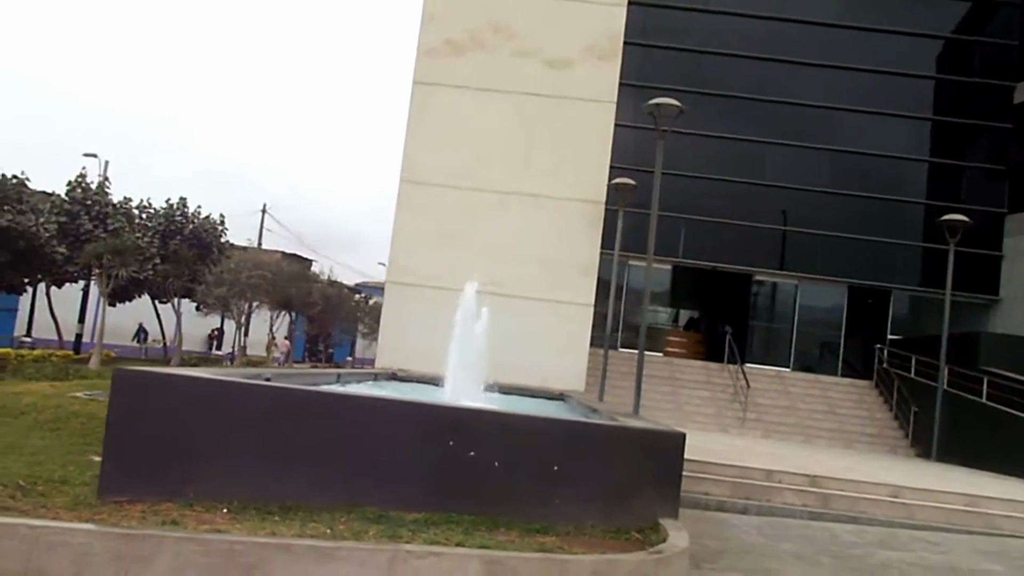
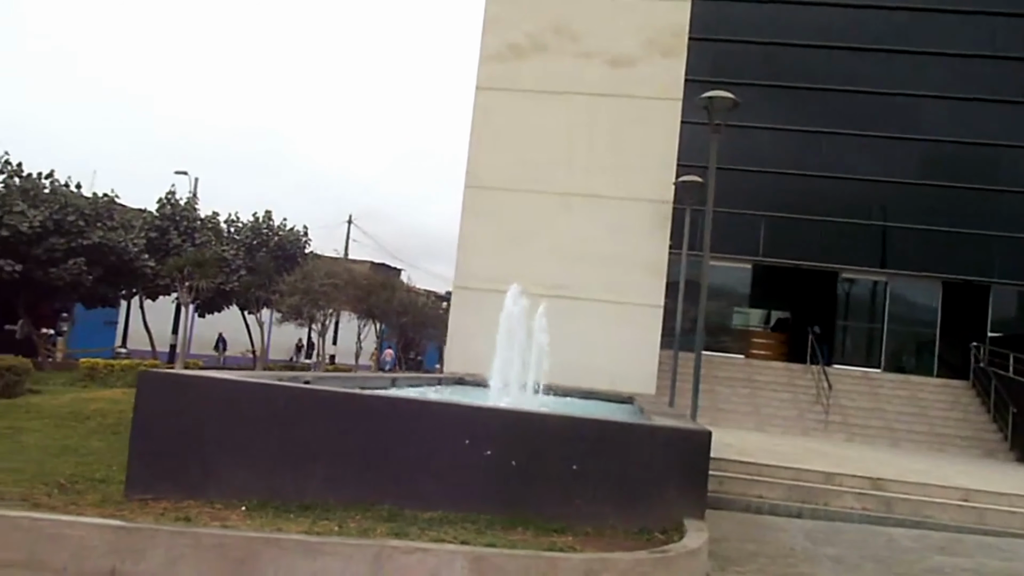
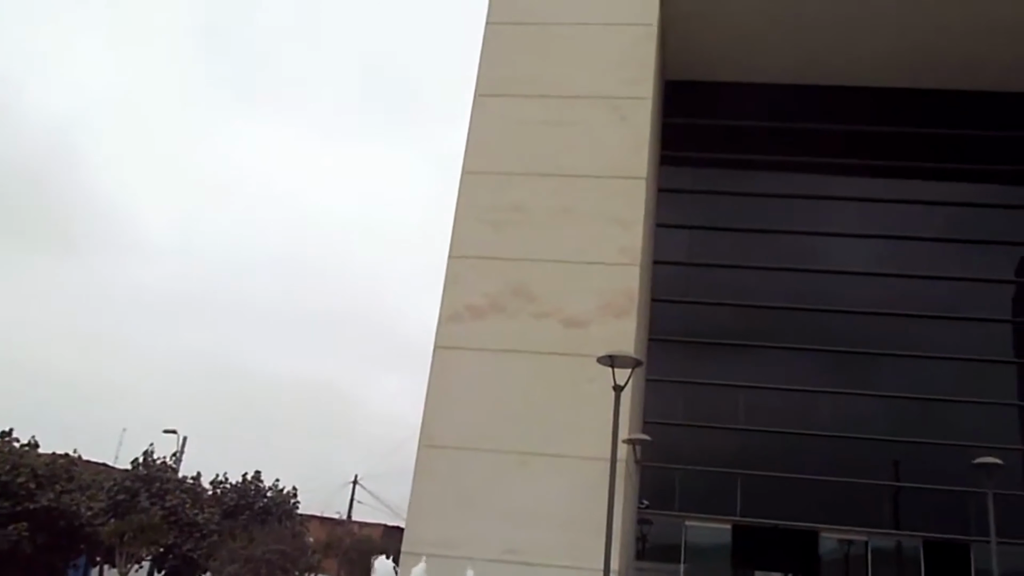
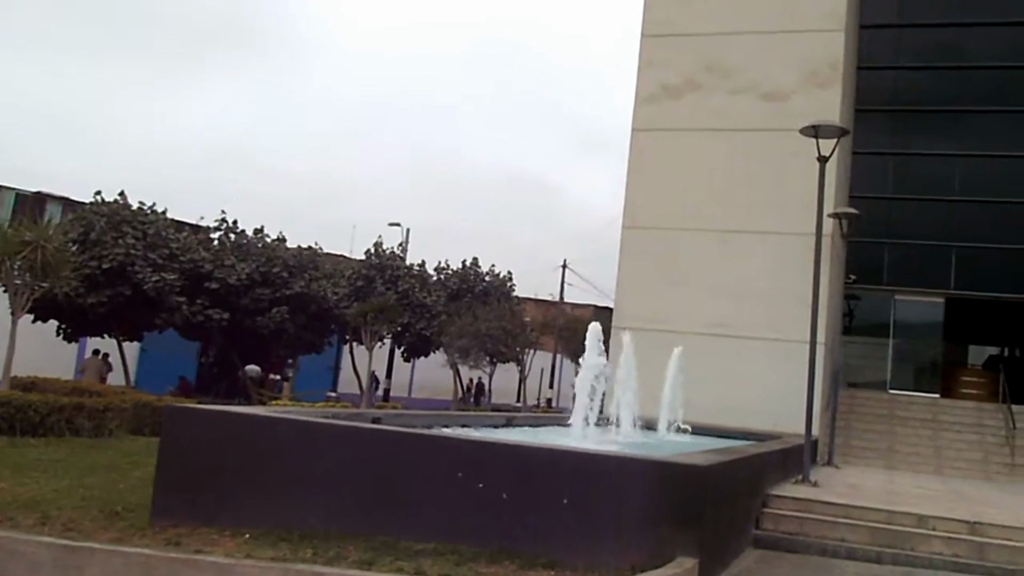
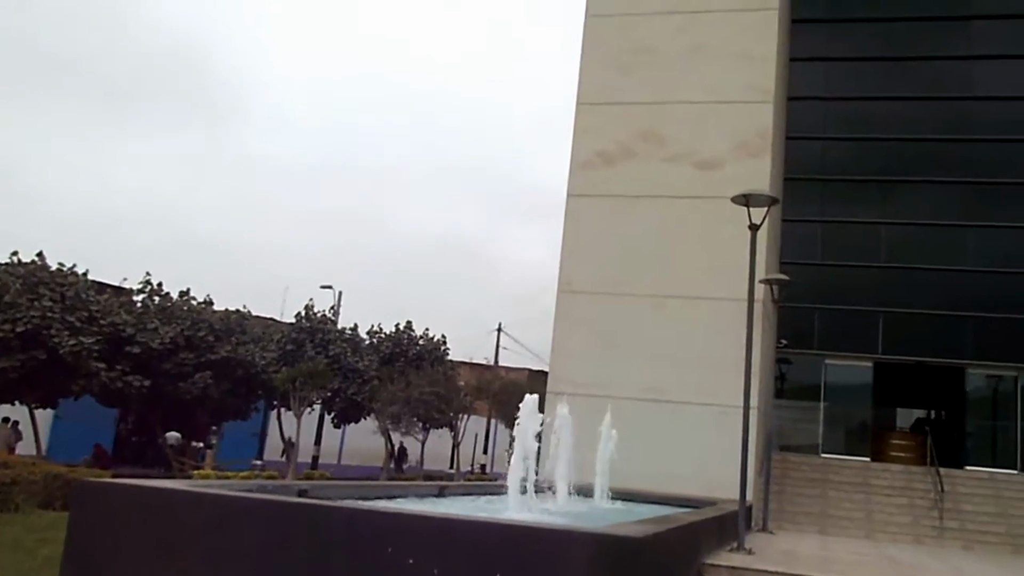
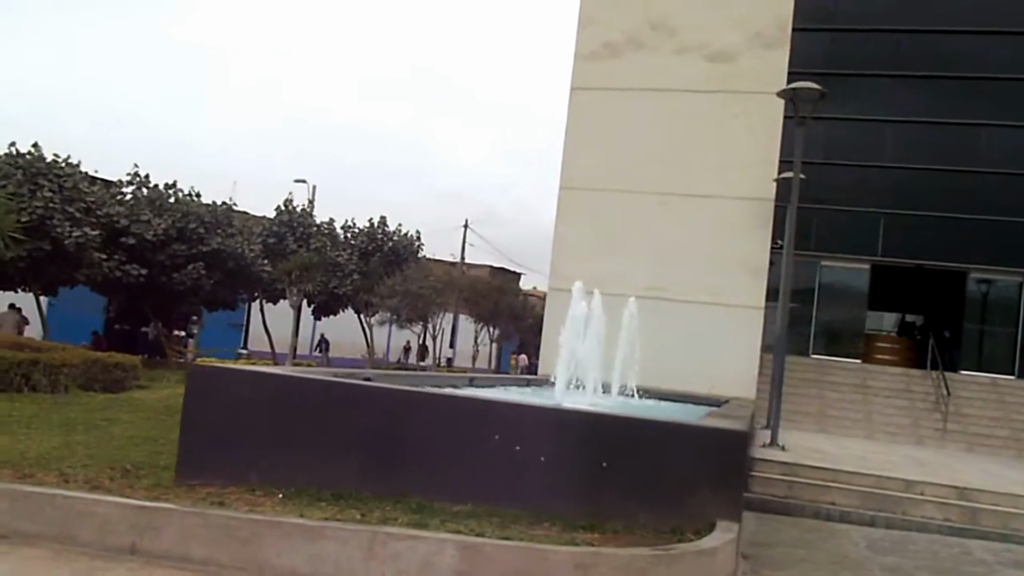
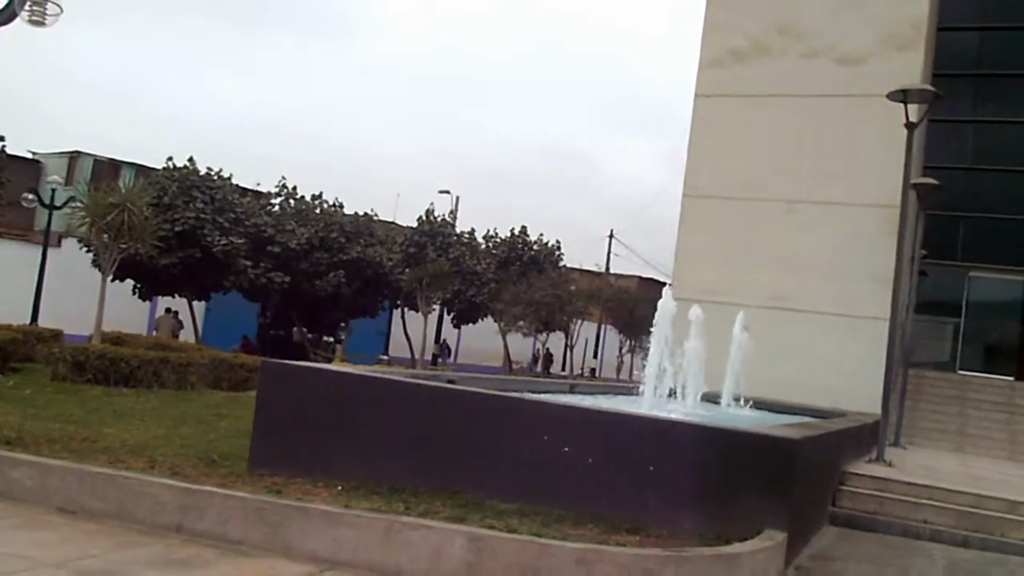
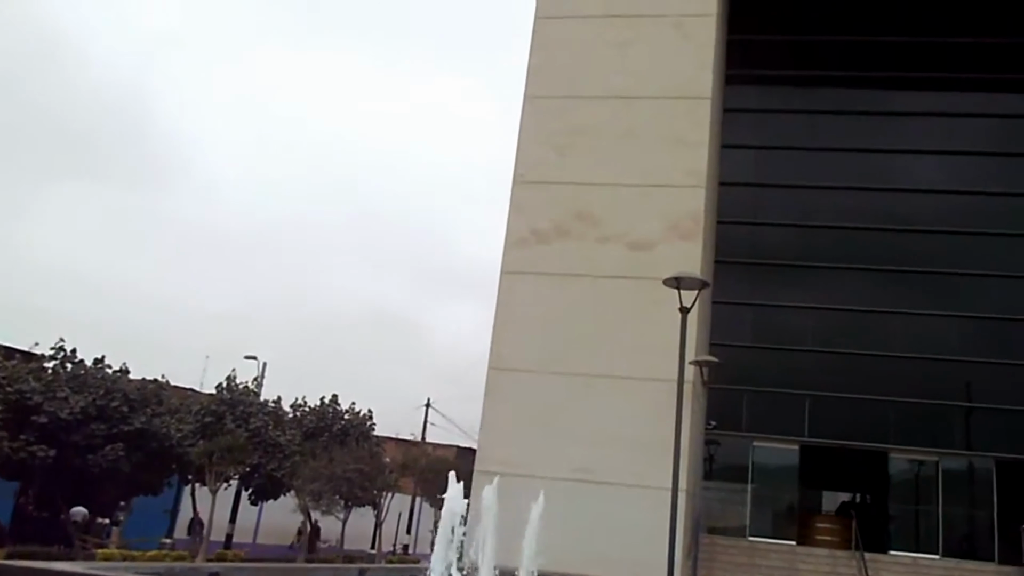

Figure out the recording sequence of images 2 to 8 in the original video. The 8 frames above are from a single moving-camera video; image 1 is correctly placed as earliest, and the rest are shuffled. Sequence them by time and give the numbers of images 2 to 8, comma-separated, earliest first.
2, 6, 7, 4, 5, 8, 3
